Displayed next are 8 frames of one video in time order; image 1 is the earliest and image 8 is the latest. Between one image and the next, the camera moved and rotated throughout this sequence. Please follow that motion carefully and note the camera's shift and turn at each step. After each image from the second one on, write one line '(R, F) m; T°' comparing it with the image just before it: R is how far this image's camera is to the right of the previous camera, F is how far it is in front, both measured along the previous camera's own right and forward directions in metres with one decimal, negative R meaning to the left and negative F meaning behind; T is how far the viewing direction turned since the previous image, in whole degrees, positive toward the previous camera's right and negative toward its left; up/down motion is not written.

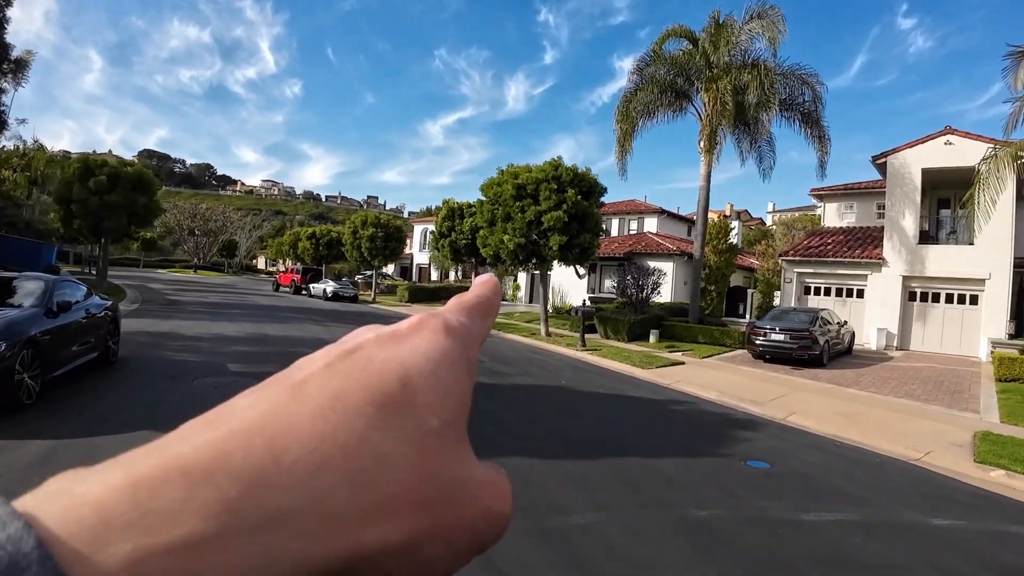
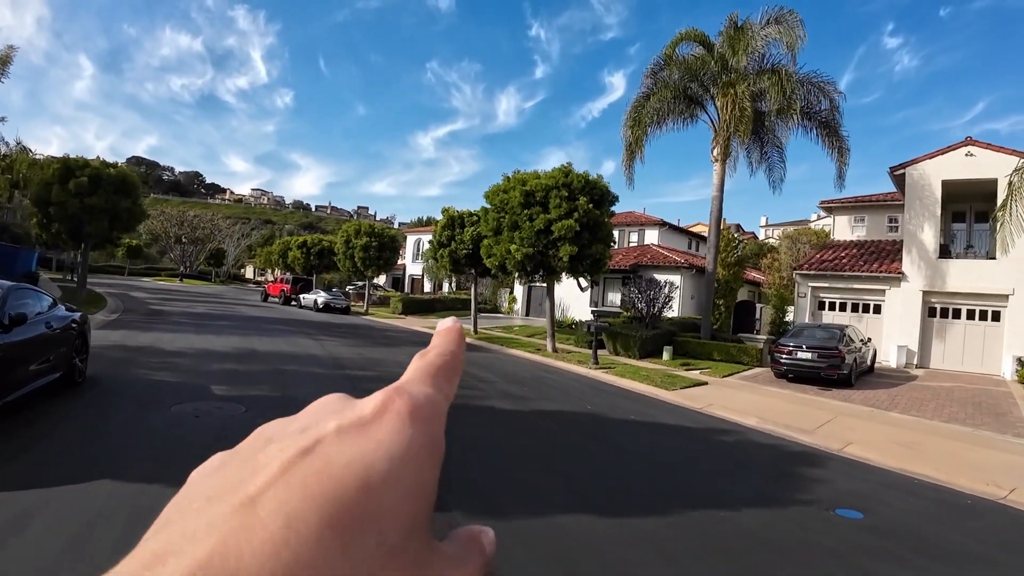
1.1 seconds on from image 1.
(-0.5, +1.1) m; +1°
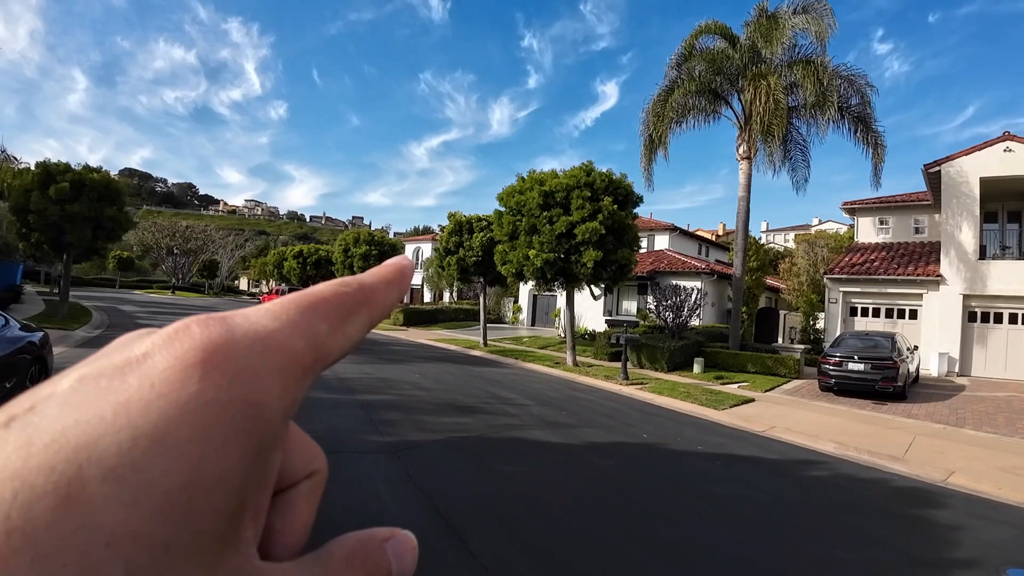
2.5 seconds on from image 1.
(-0.6, +1.4) m; 0°
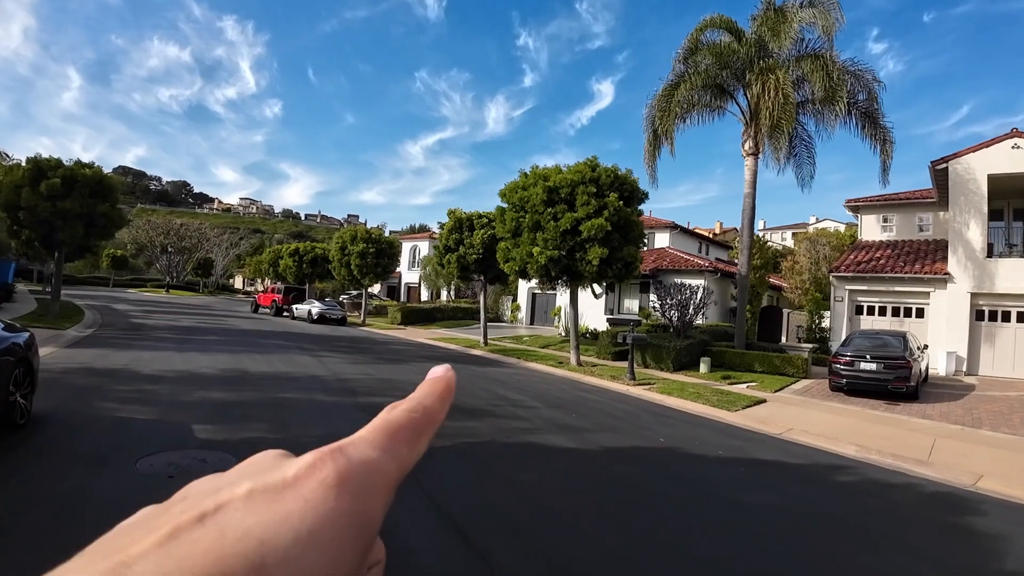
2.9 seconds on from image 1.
(-0.2, +0.4) m; 0°
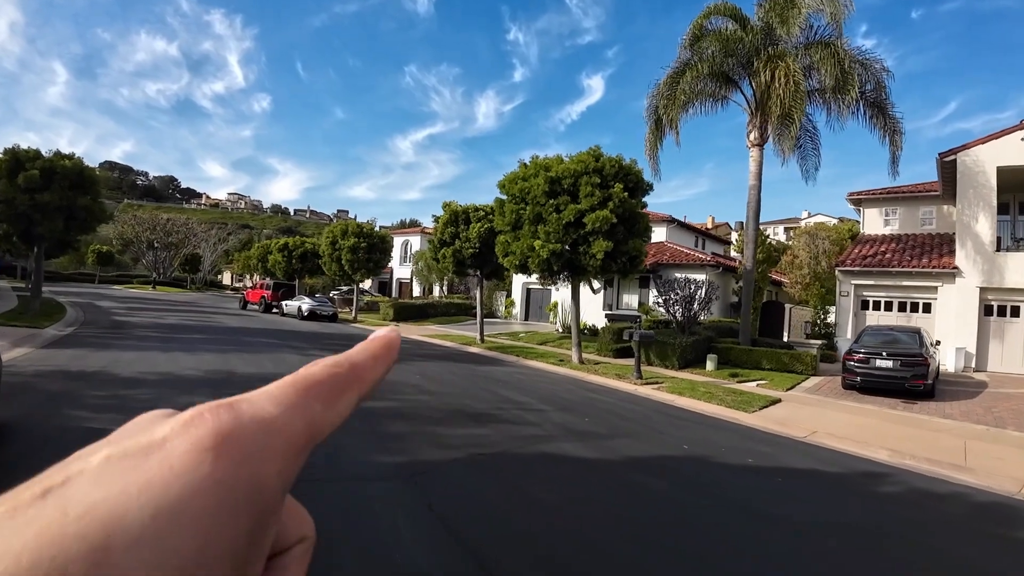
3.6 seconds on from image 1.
(-0.3, +0.7) m; +1°
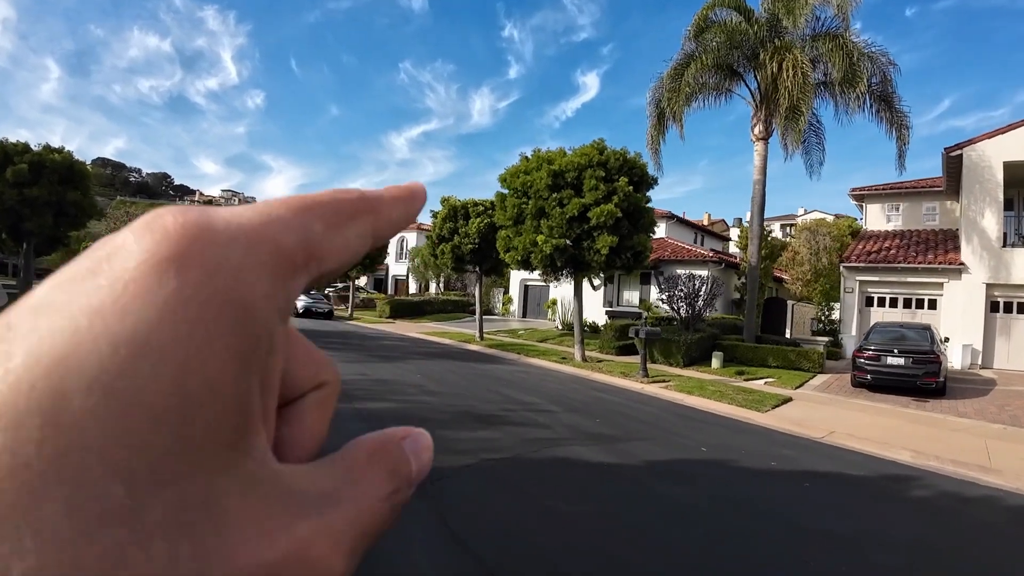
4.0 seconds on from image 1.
(-0.2, +0.4) m; 0°
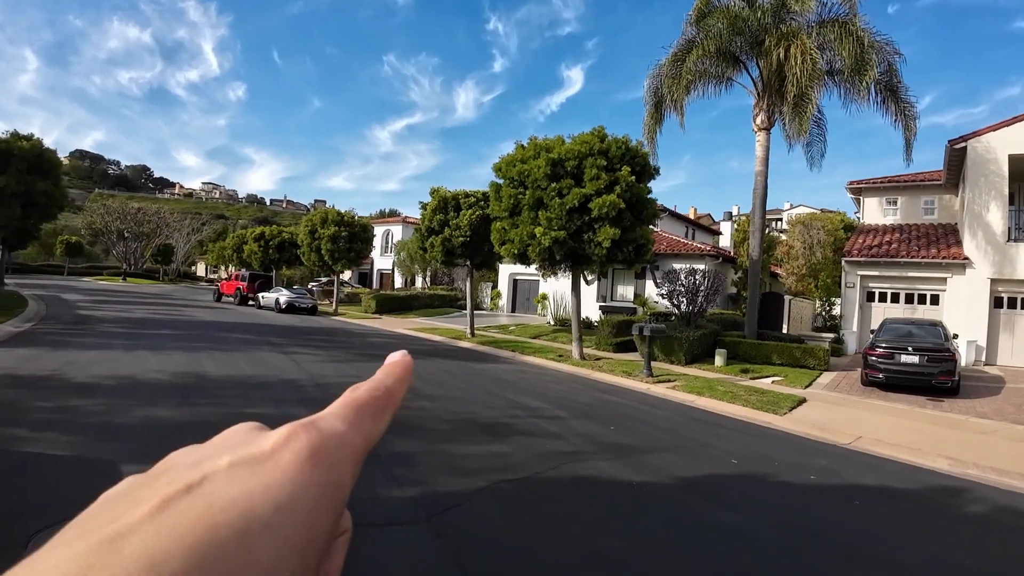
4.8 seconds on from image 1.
(-0.3, +0.8) m; +1°
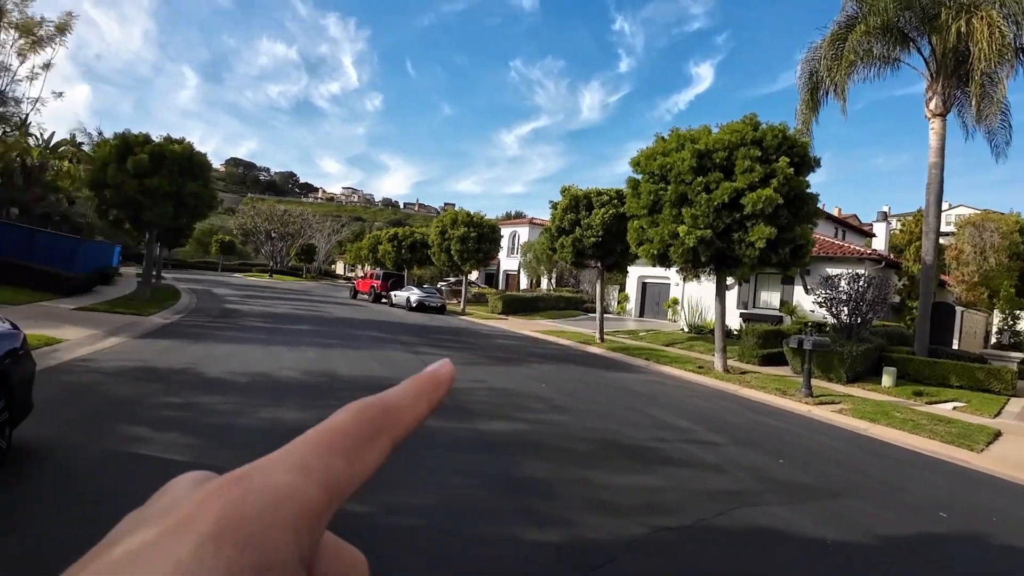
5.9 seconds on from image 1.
(-0.3, +0.7) m; -12°
